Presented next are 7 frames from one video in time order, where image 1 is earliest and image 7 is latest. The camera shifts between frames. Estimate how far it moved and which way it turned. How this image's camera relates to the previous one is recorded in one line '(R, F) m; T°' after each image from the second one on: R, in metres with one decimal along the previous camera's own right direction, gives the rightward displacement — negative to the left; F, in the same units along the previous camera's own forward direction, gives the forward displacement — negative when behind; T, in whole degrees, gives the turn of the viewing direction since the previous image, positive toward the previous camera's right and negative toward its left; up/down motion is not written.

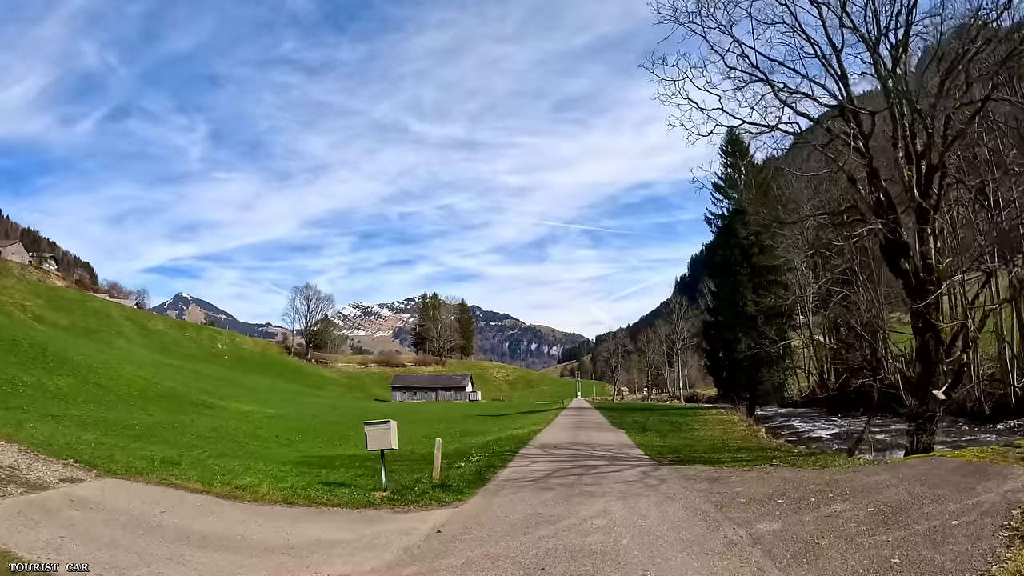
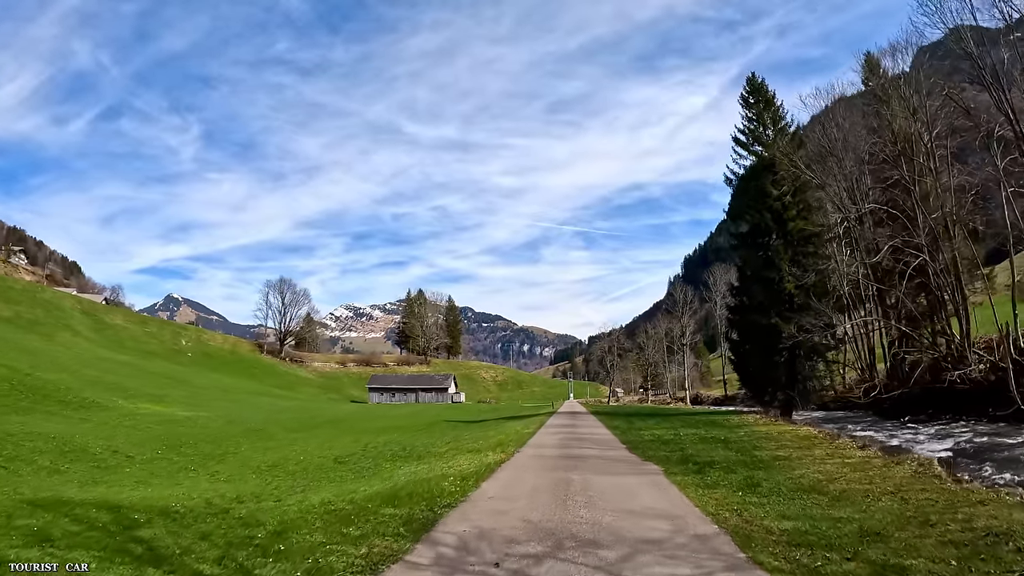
(+0.9, +8.7) m; +1°
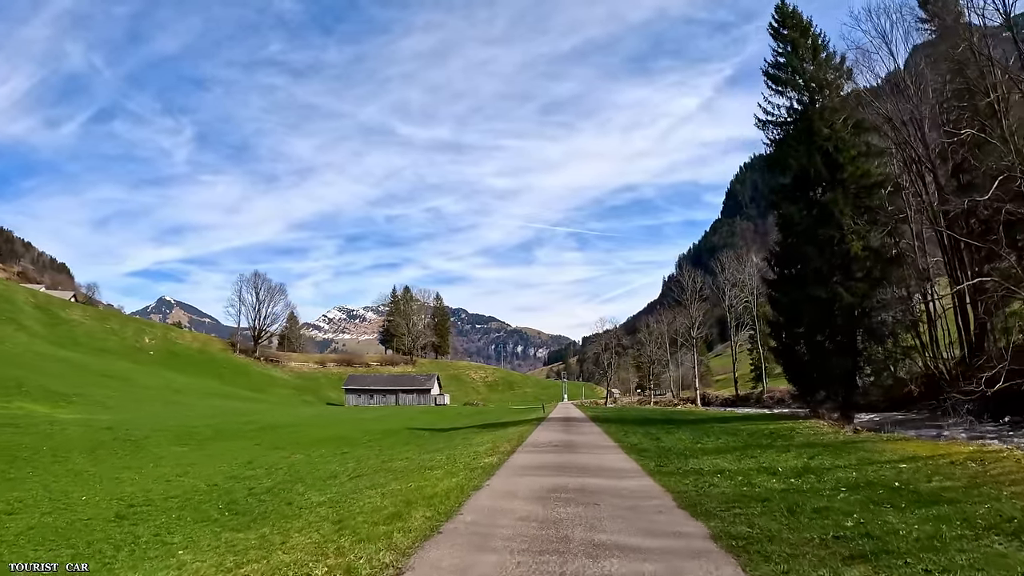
(+0.8, +7.9) m; +1°
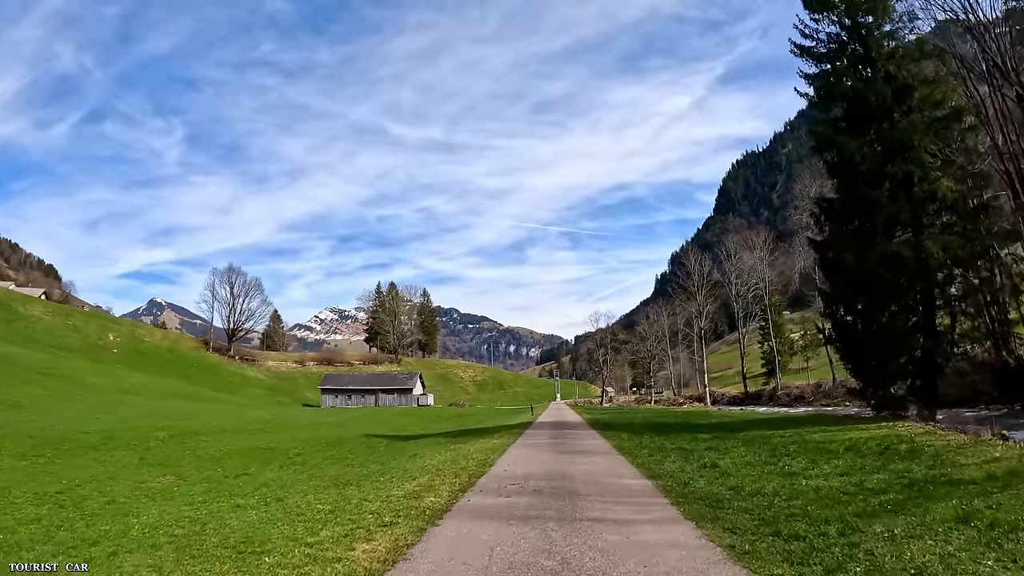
(+0.6, +6.3) m; +1°
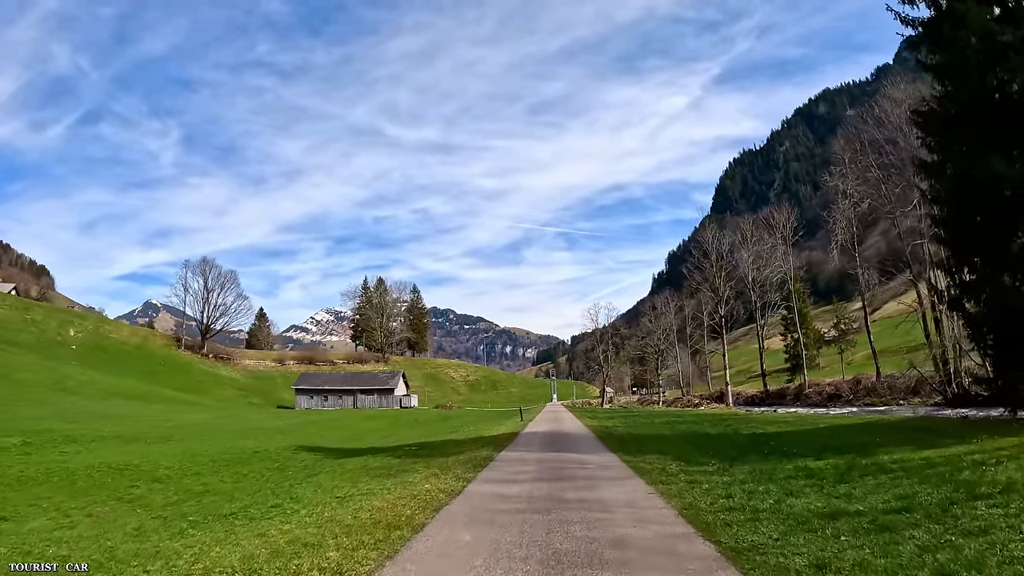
(+0.6, +7.2) m; 0°
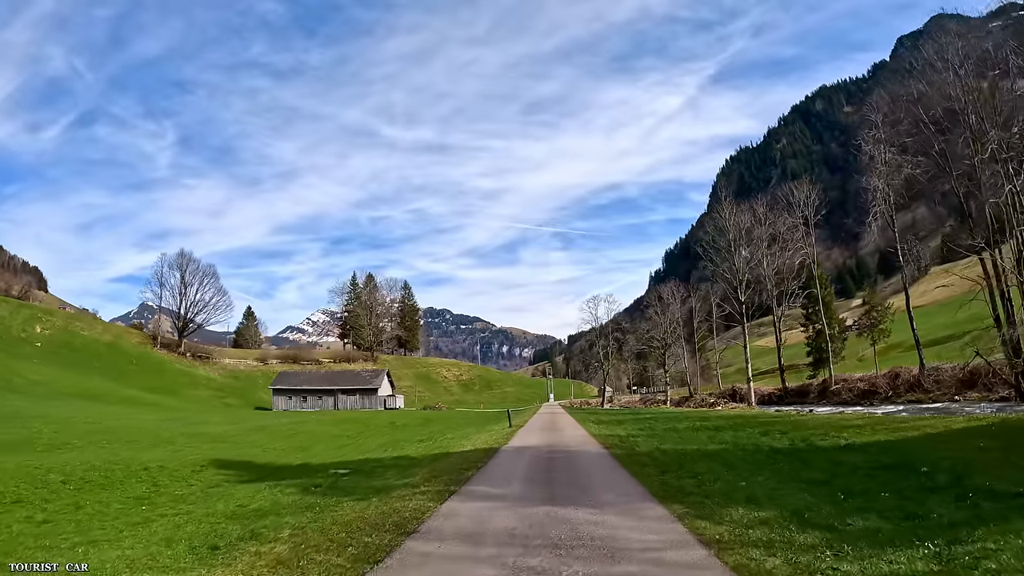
(+0.4, +5.4) m; 0°
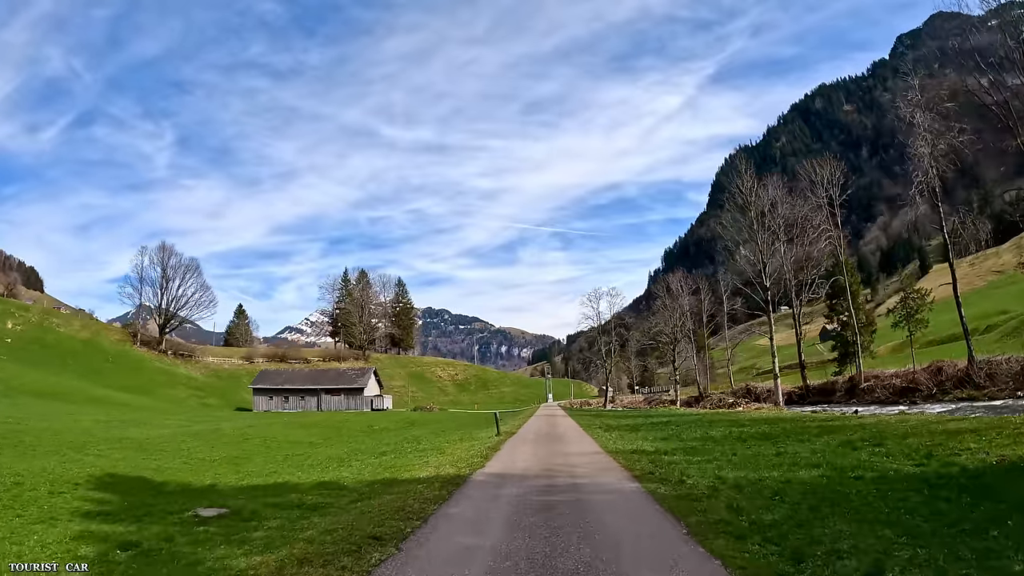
(+0.3, +4.6) m; 0°
